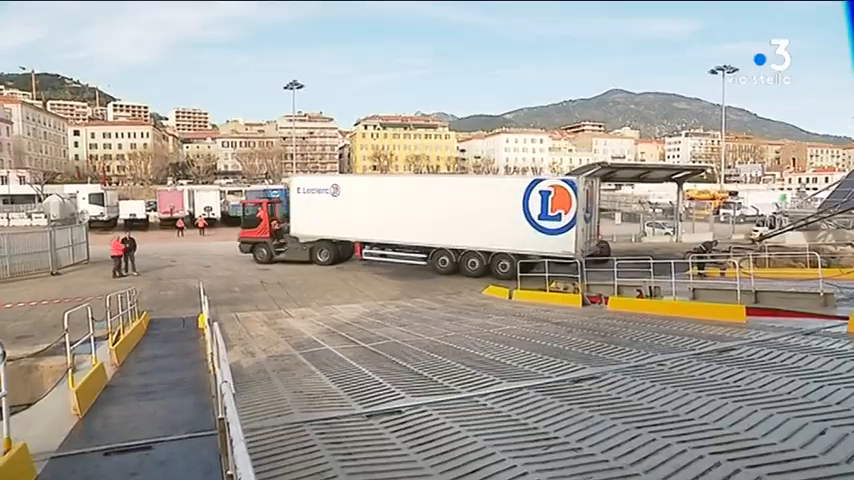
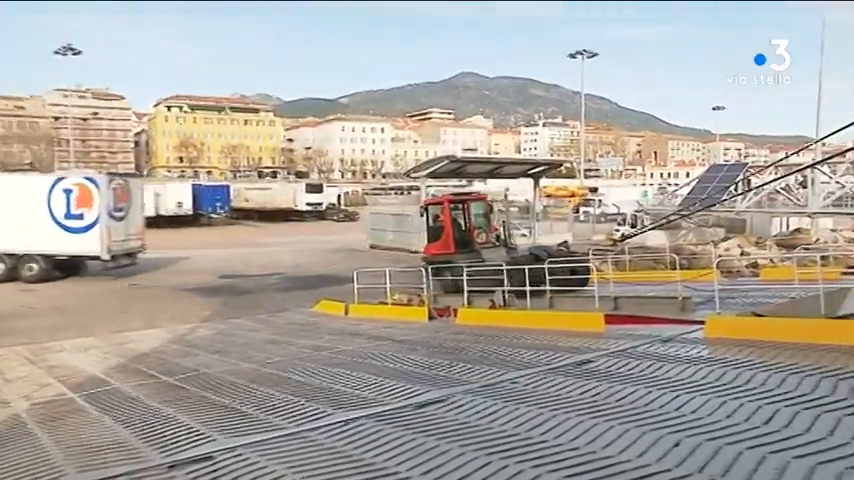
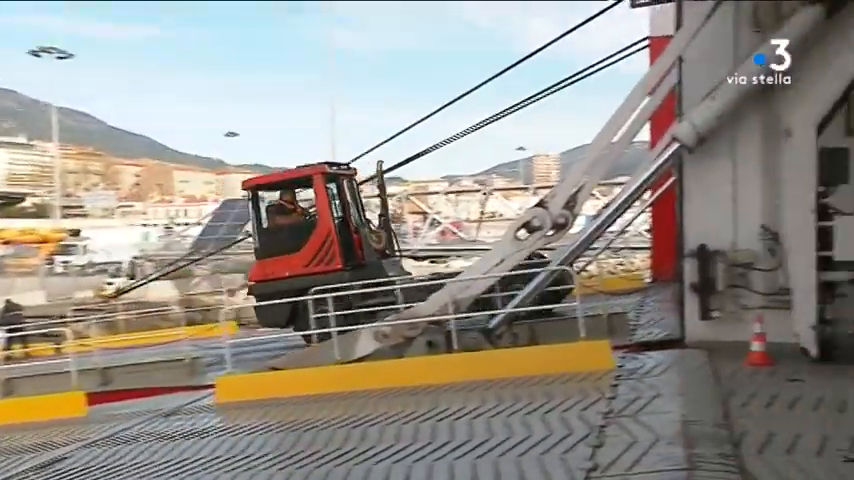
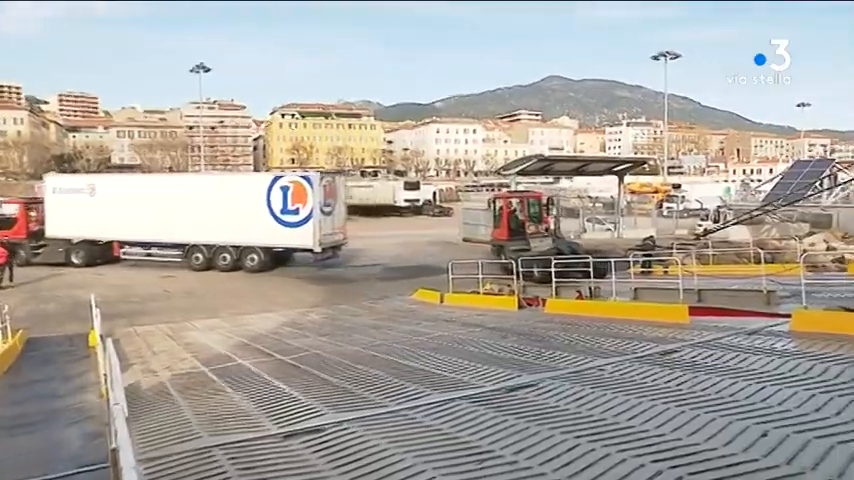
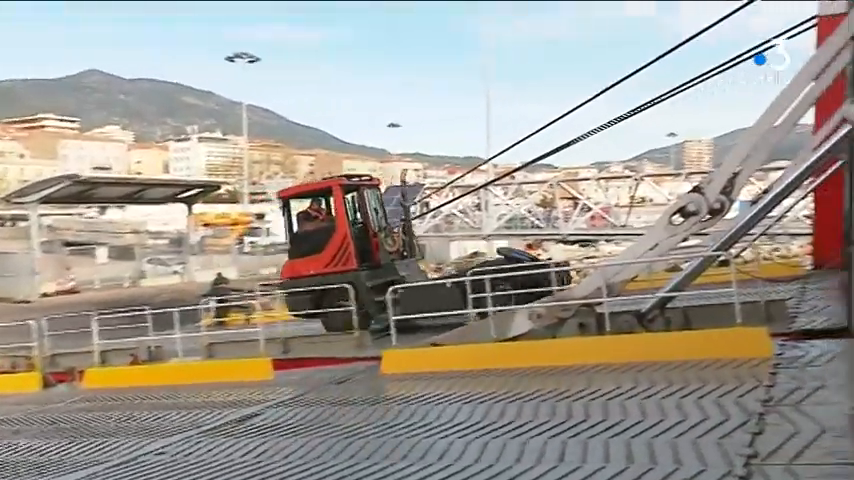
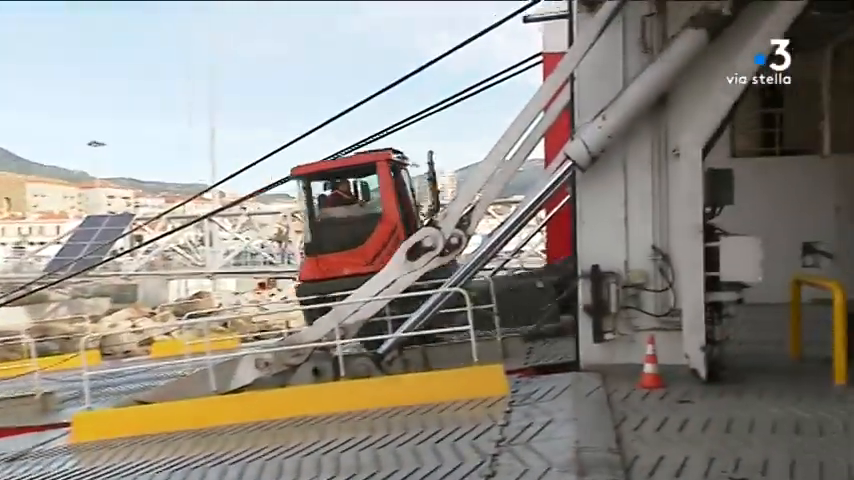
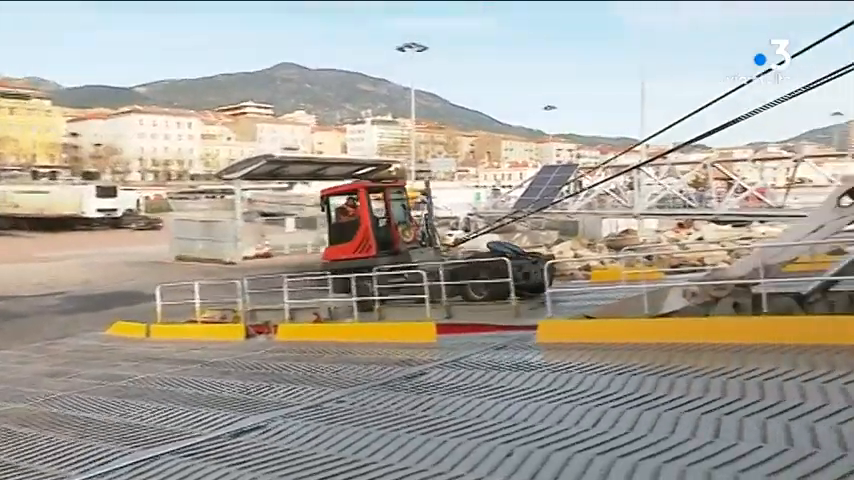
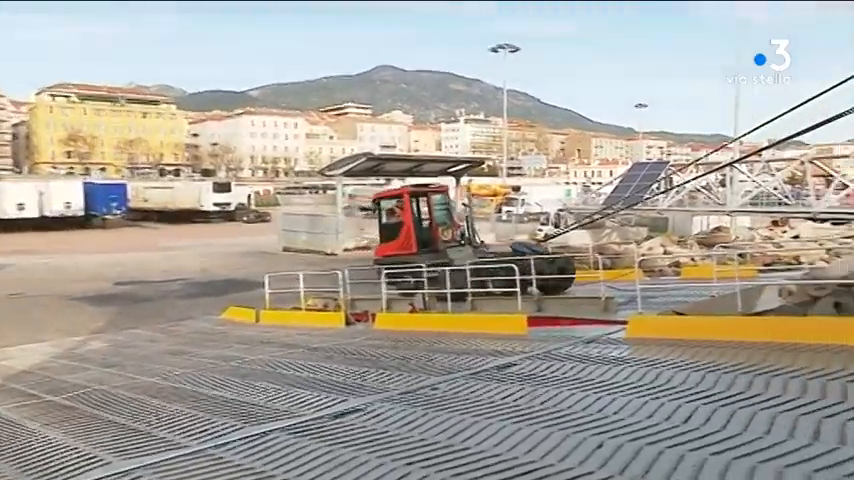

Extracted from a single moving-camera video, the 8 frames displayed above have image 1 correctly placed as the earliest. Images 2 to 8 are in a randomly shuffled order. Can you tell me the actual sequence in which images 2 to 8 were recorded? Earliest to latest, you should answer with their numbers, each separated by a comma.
4, 2, 8, 7, 5, 3, 6
